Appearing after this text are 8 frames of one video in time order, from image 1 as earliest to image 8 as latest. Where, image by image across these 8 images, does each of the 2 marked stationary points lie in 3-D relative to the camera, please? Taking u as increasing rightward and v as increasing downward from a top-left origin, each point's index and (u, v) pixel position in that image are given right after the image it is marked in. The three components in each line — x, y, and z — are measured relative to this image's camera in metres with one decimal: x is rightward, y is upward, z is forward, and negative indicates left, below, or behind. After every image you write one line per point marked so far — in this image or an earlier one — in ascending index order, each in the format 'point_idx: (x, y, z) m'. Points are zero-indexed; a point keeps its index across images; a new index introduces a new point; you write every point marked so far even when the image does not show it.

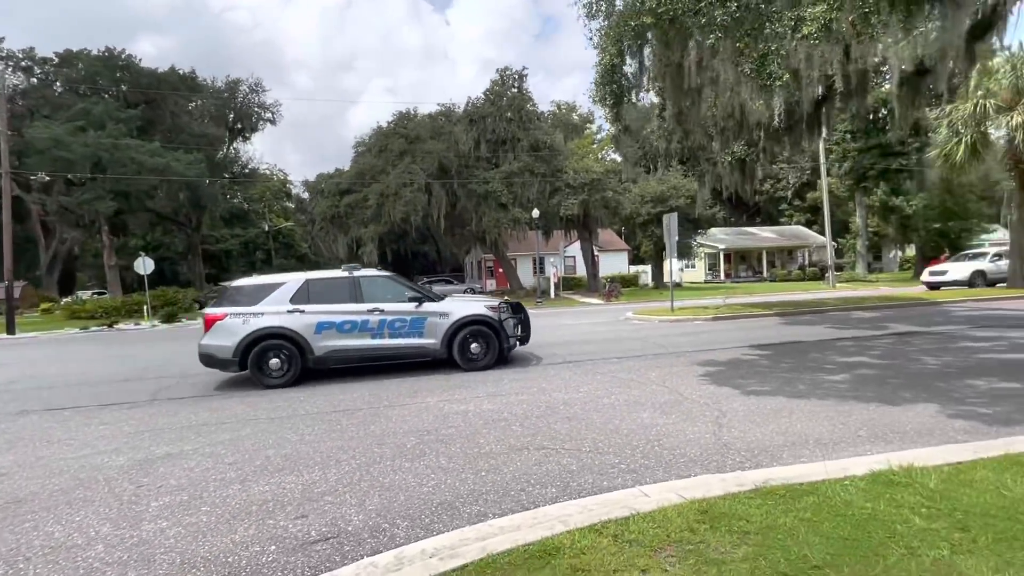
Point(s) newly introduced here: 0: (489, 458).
0: (-0.2, -1.4, +4.5) m
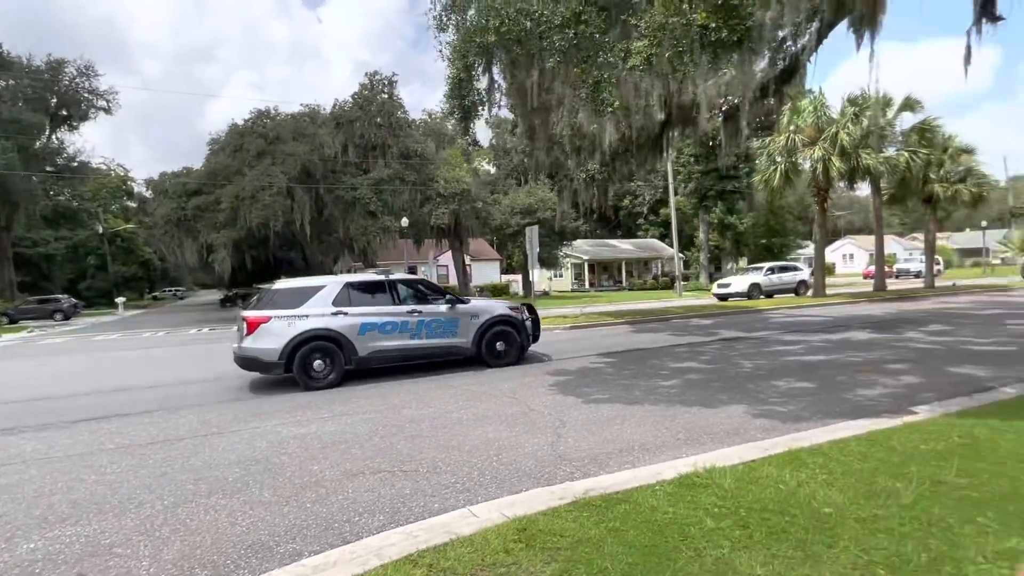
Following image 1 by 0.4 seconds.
0: (-1.5, -1.5, +4.2) m
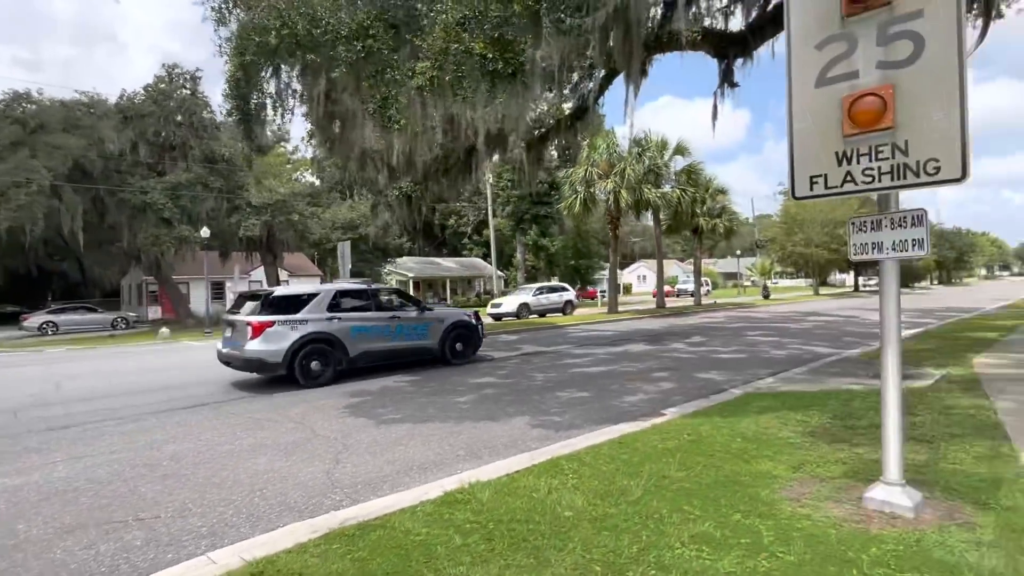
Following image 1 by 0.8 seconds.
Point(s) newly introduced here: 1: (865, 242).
0: (-3.1, -1.6, +3.4) m
1: (+2.1, +0.3, +3.3) m
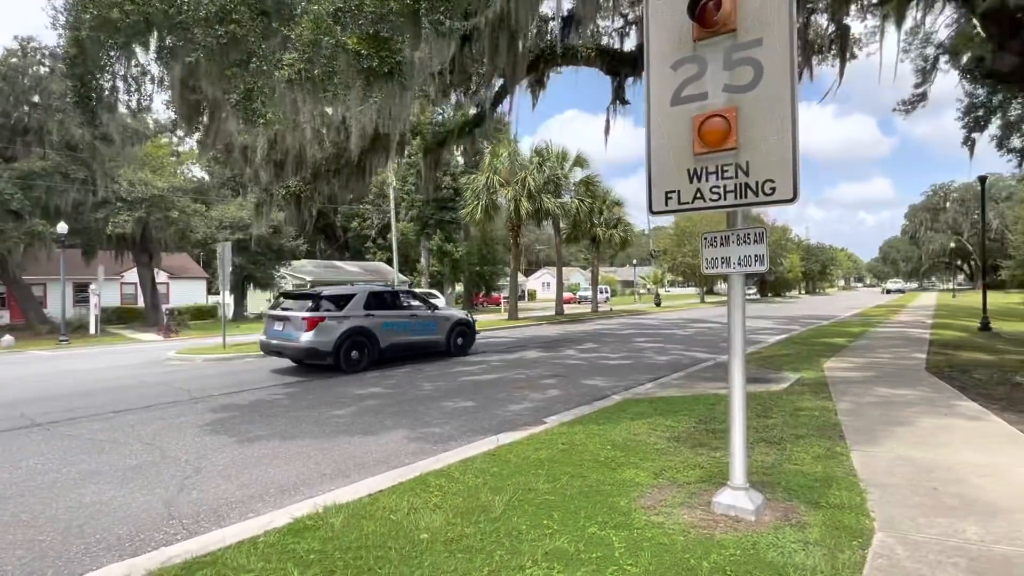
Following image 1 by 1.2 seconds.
0: (-3.9, -1.6, +2.7) m
1: (+1.2, +0.2, +3.4) m
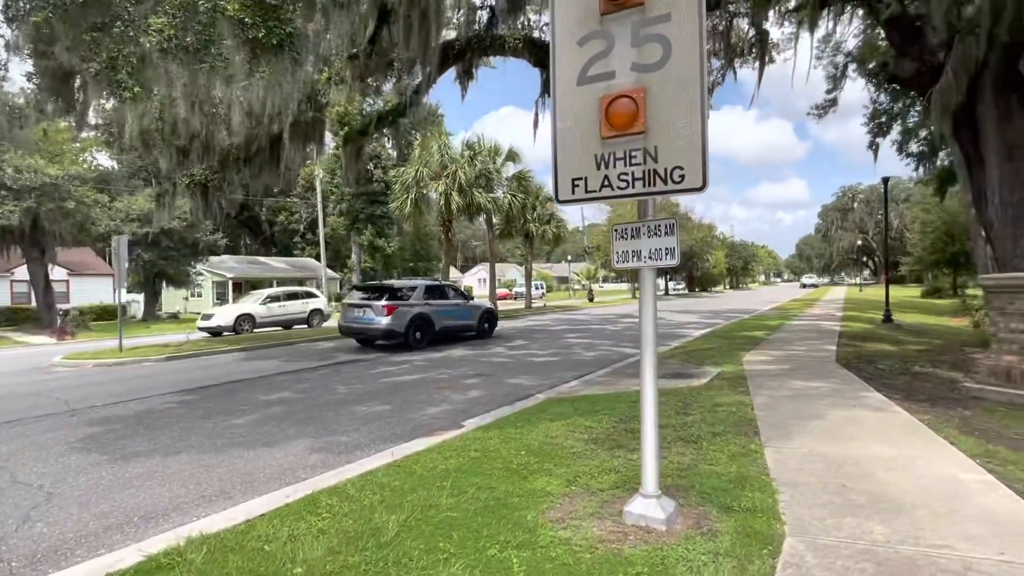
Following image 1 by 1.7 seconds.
0: (-4.3, -1.7, +2.0) m
1: (+0.7, +0.2, +3.2) m
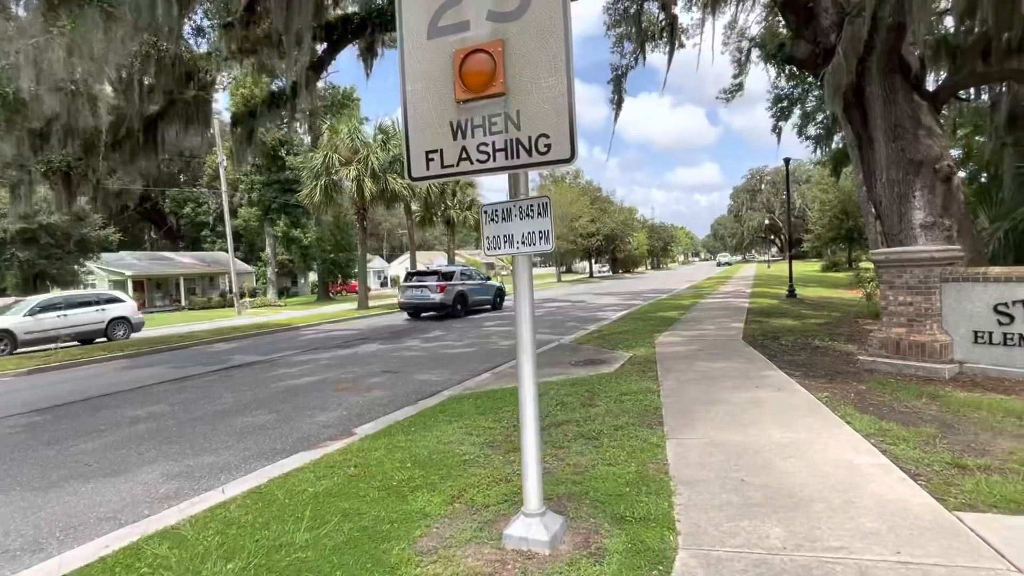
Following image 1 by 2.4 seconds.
0: (-4.8, -1.8, +1.0) m
1: (-0.1, +0.3, +2.8) m
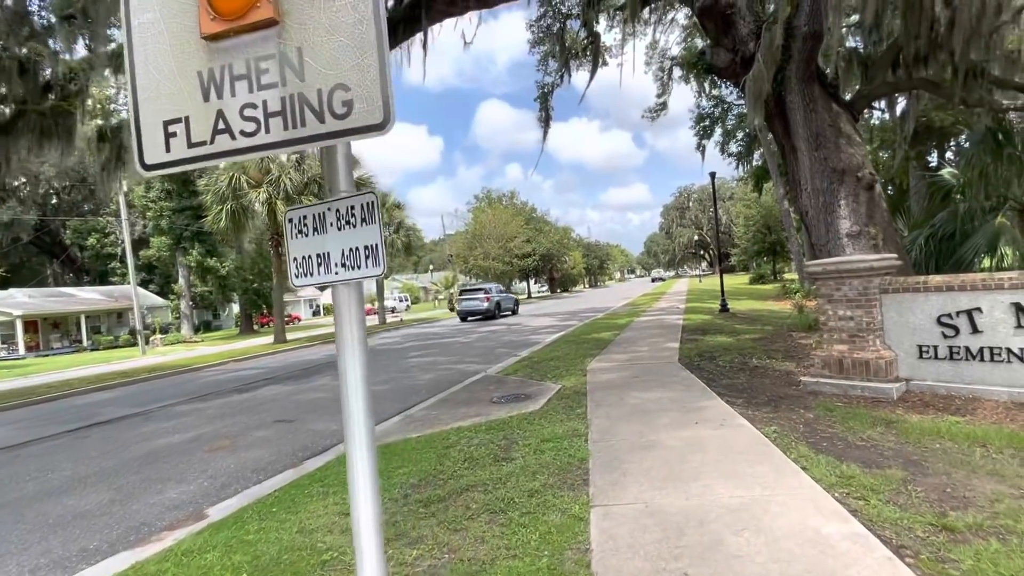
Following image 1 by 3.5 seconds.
0: (-5.1, -2.1, -0.6) m
1: (-0.7, +0.1, +1.8) m
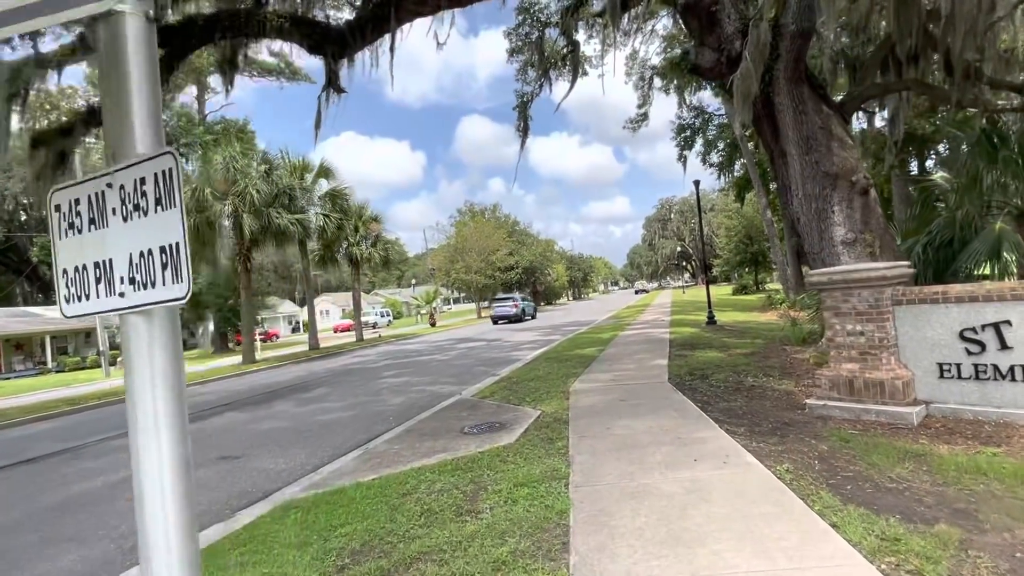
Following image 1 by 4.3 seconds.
0: (-5.2, -2.1, -1.5) m
1: (-0.8, +0.1, +1.1) m
